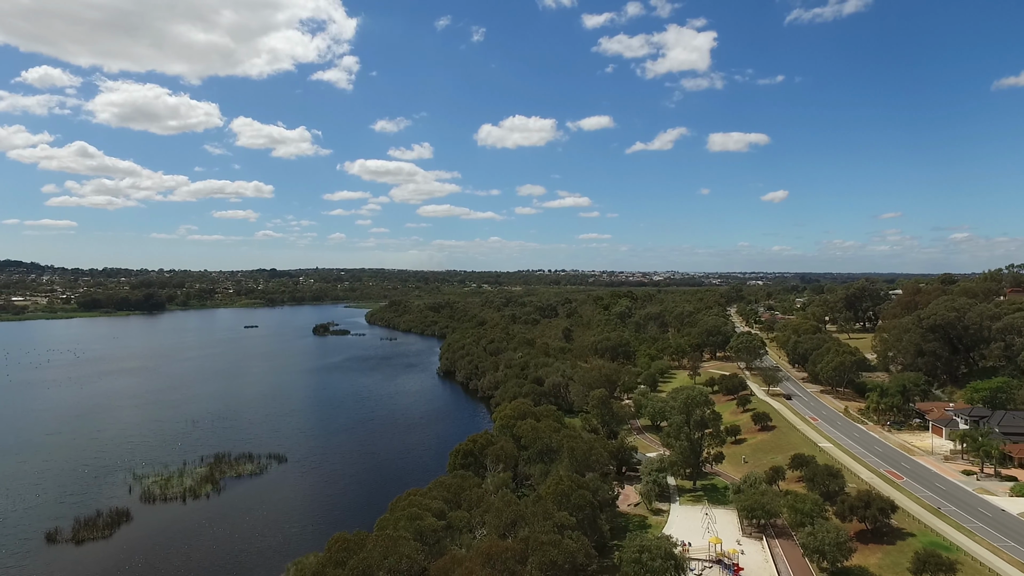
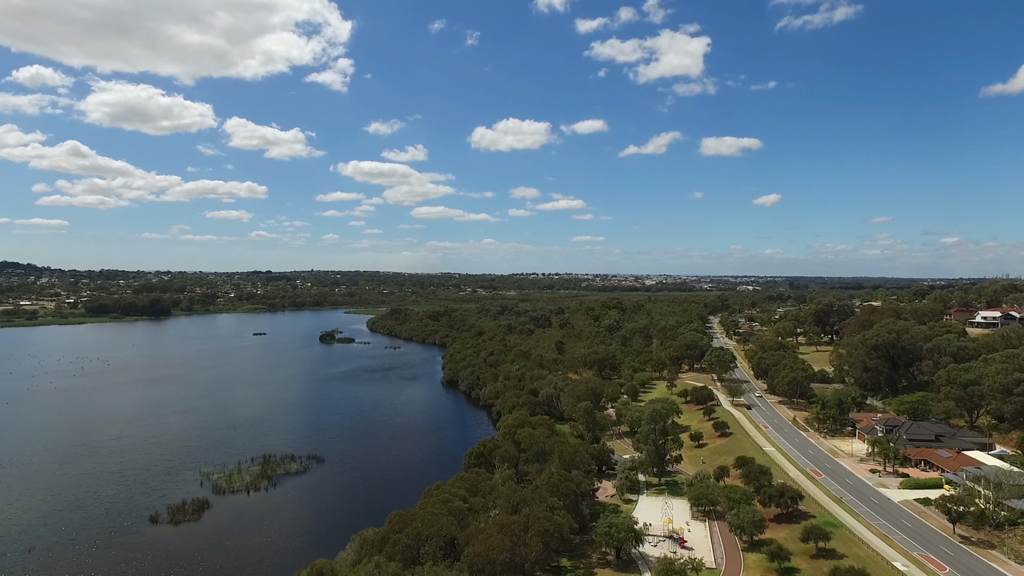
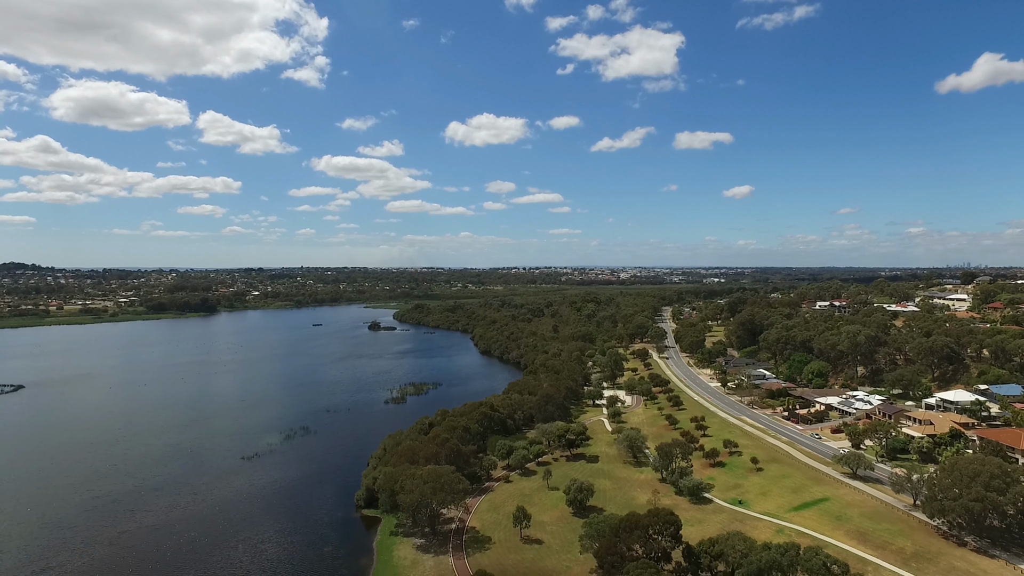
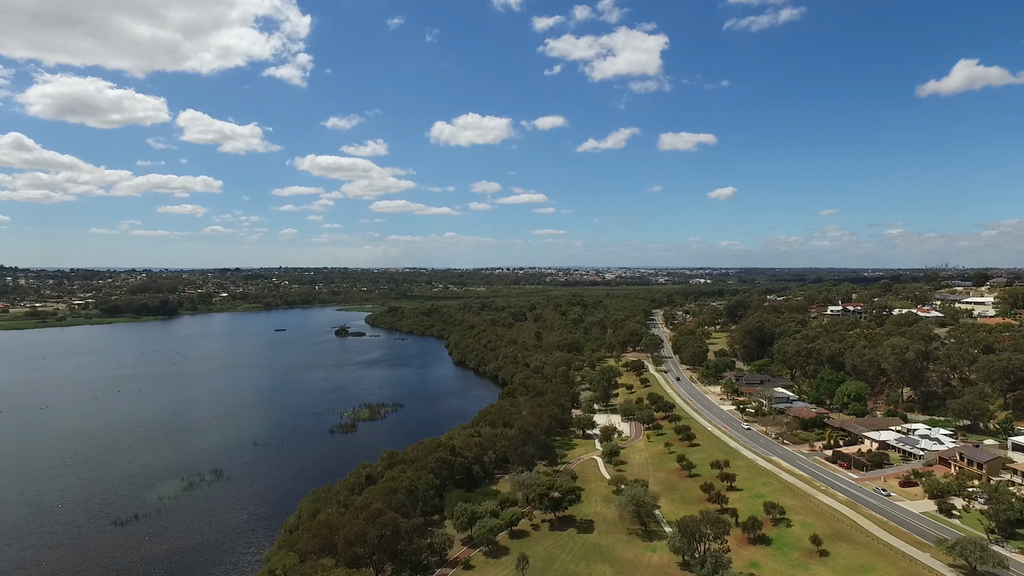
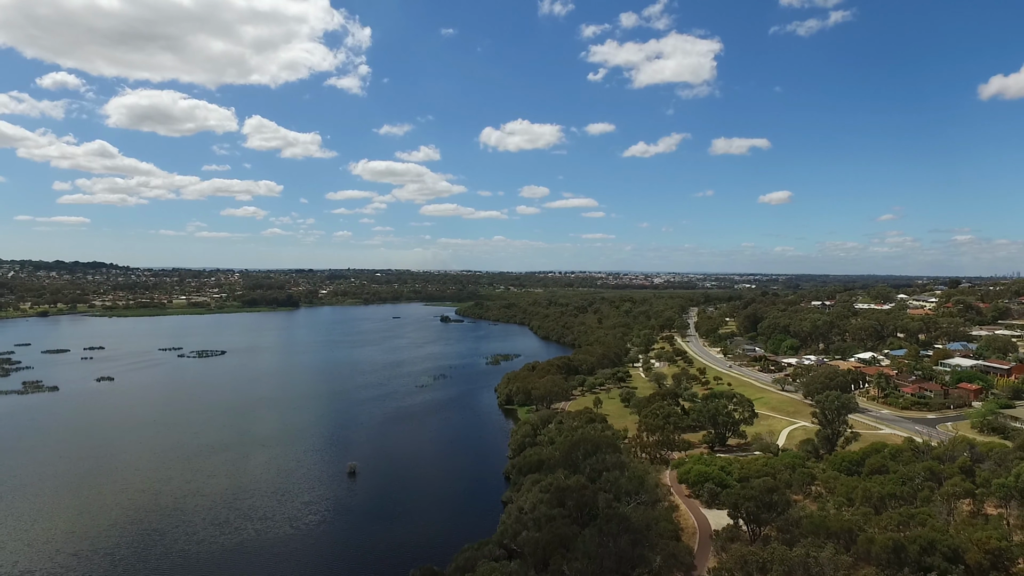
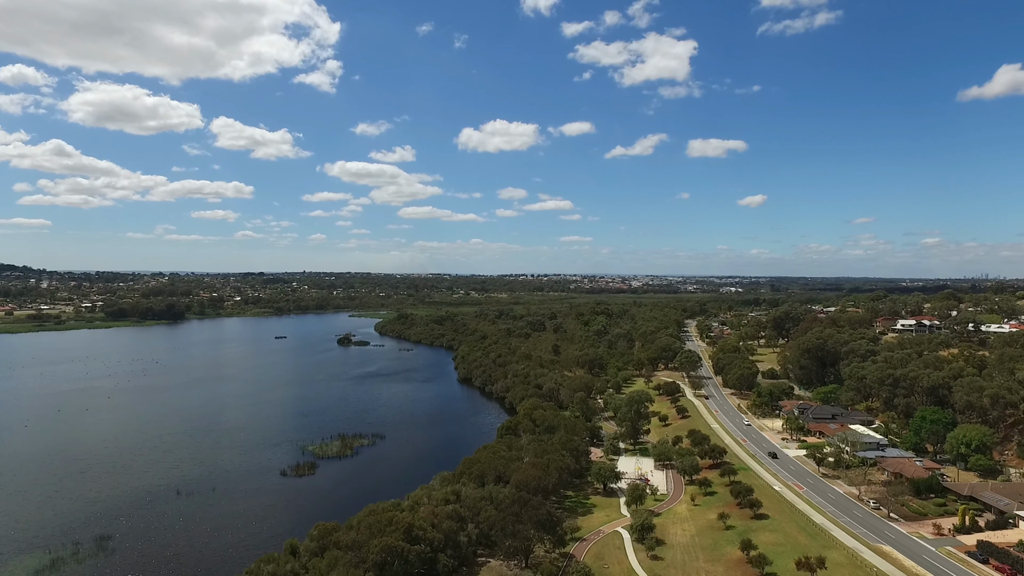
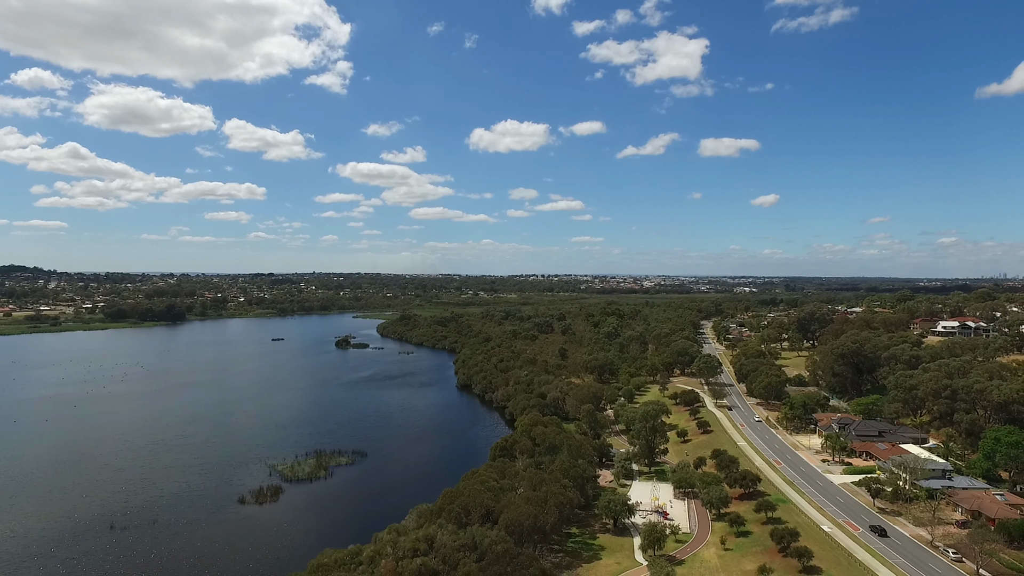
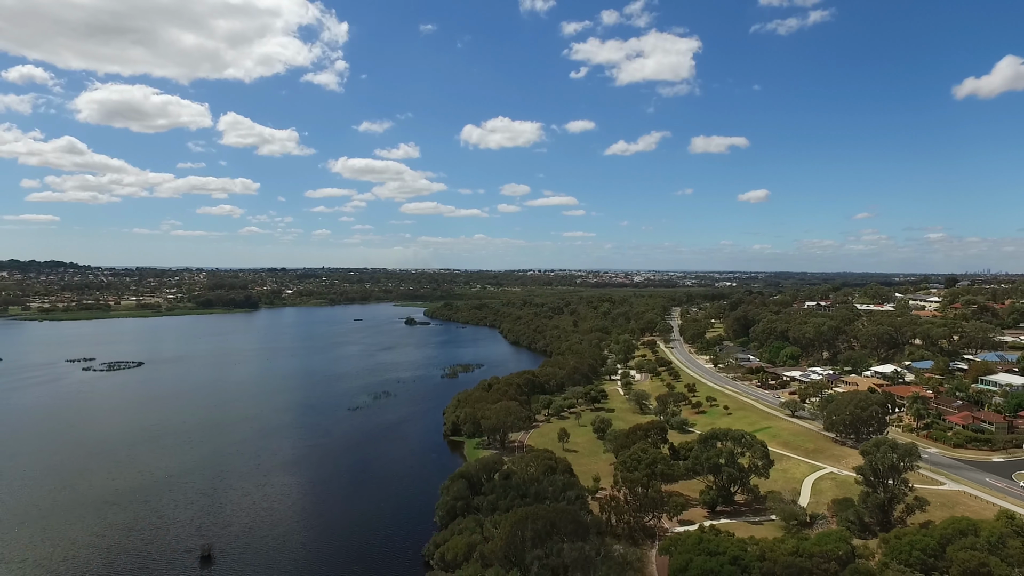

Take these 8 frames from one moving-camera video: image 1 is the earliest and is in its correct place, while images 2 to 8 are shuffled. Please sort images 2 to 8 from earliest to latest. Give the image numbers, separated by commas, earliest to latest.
2, 7, 6, 4, 3, 8, 5
